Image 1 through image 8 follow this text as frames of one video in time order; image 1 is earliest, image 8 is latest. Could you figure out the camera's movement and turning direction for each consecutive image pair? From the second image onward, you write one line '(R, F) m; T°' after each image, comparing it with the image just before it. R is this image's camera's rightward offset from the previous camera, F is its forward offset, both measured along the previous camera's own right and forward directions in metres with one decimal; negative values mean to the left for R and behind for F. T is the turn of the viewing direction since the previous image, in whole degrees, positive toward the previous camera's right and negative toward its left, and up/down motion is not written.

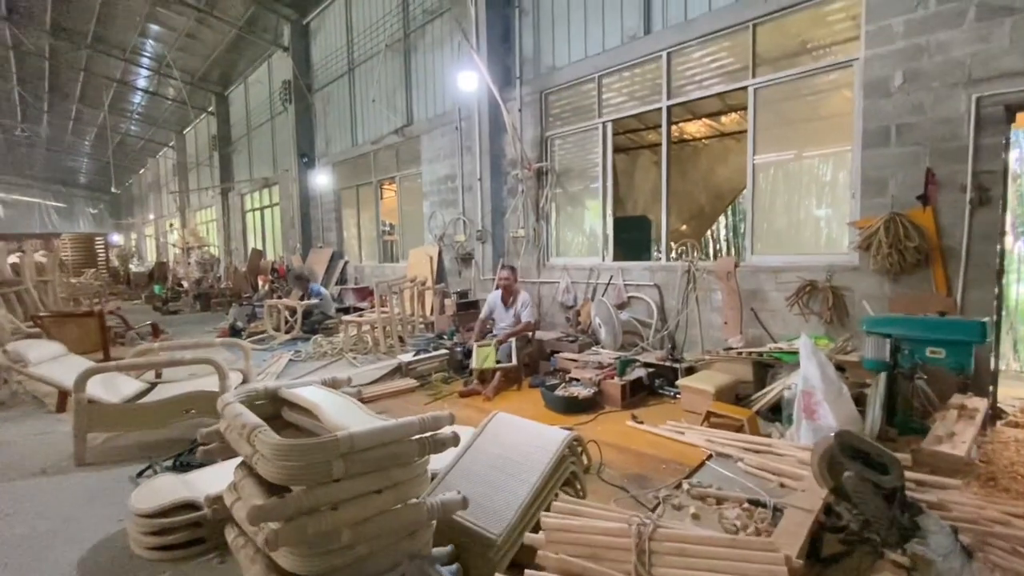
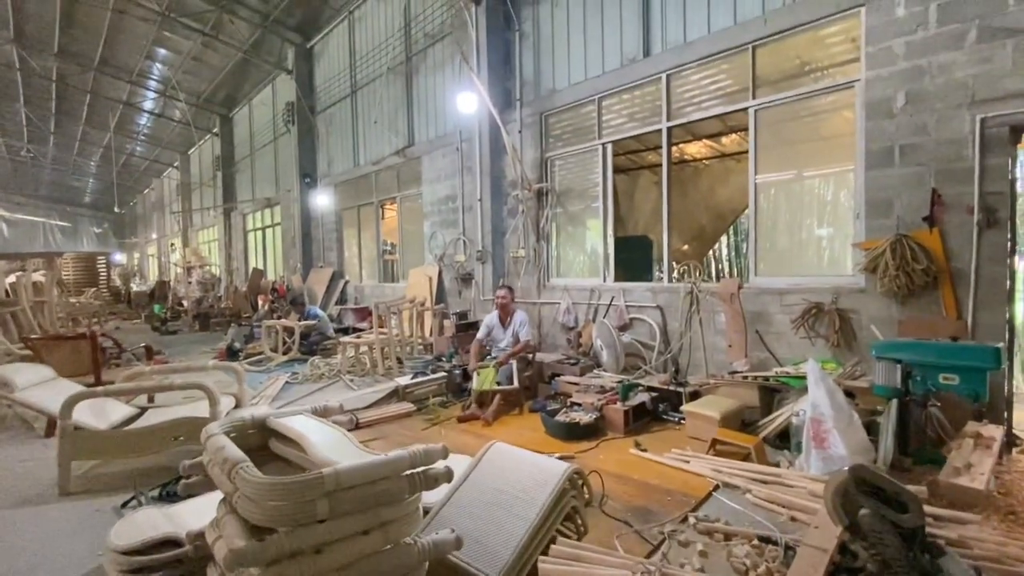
(0.0, +0.1) m; 0°
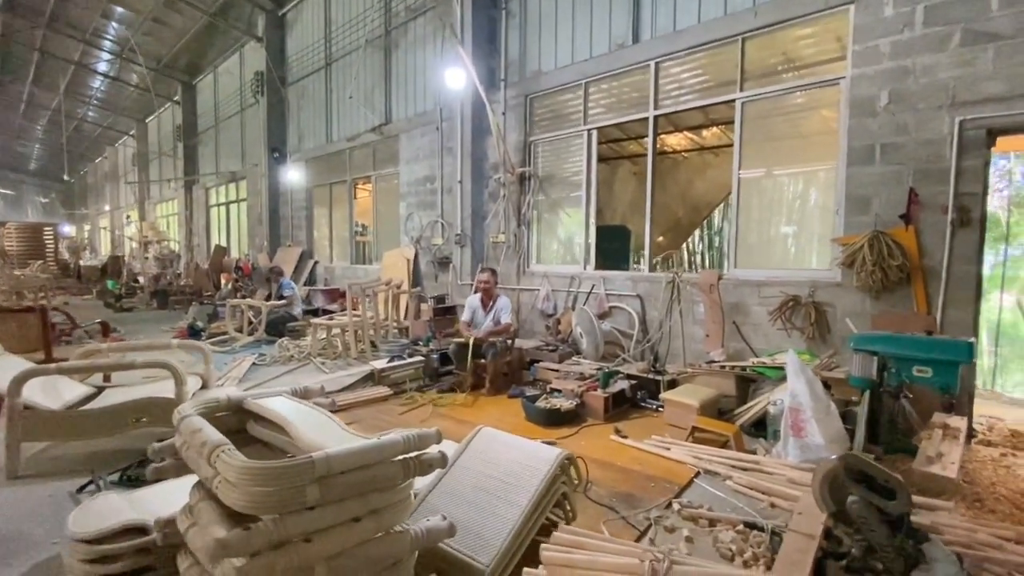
(-0.1, +0.1) m; +4°
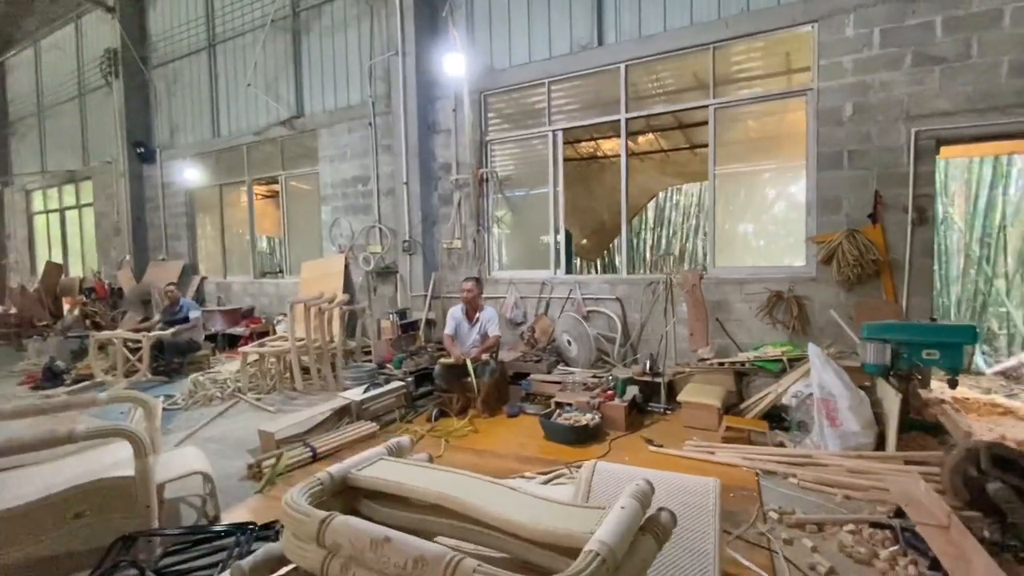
(-0.9, +0.4) m; +15°
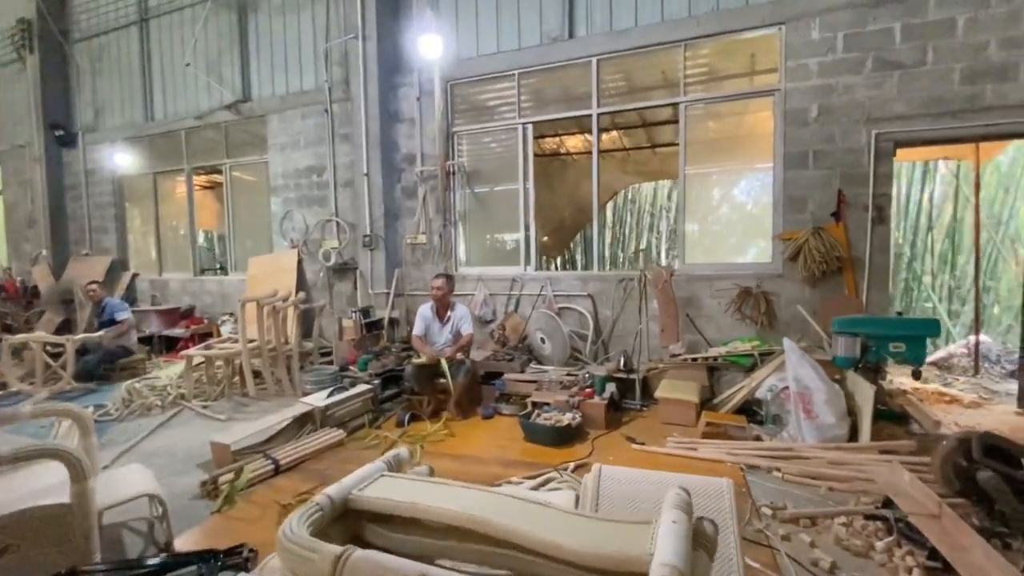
(-0.2, +0.1) m; +6°
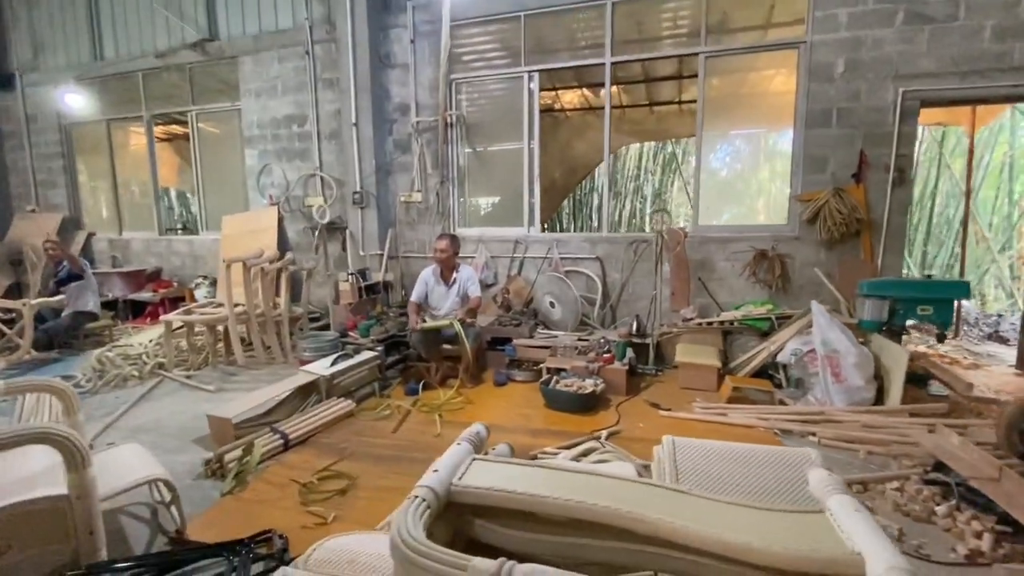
(-0.3, +0.2) m; +4°
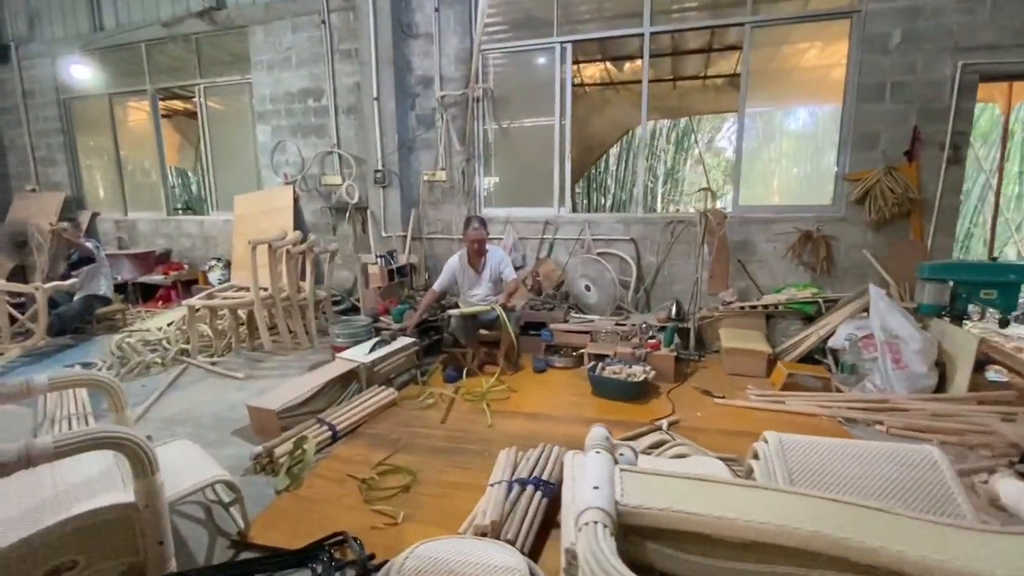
(-0.3, +0.1) m; +1°
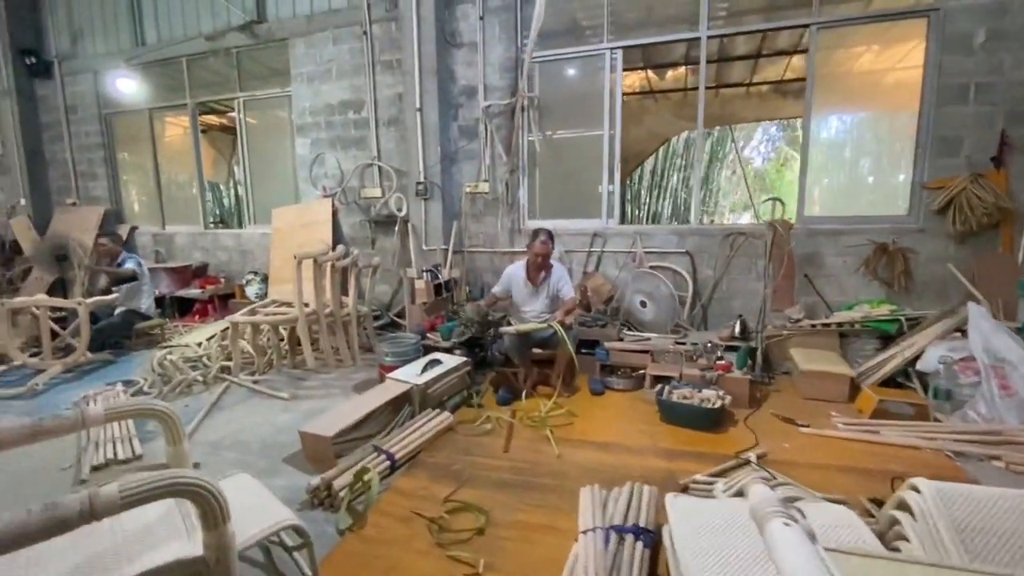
(-0.3, +0.2) m; -2°
